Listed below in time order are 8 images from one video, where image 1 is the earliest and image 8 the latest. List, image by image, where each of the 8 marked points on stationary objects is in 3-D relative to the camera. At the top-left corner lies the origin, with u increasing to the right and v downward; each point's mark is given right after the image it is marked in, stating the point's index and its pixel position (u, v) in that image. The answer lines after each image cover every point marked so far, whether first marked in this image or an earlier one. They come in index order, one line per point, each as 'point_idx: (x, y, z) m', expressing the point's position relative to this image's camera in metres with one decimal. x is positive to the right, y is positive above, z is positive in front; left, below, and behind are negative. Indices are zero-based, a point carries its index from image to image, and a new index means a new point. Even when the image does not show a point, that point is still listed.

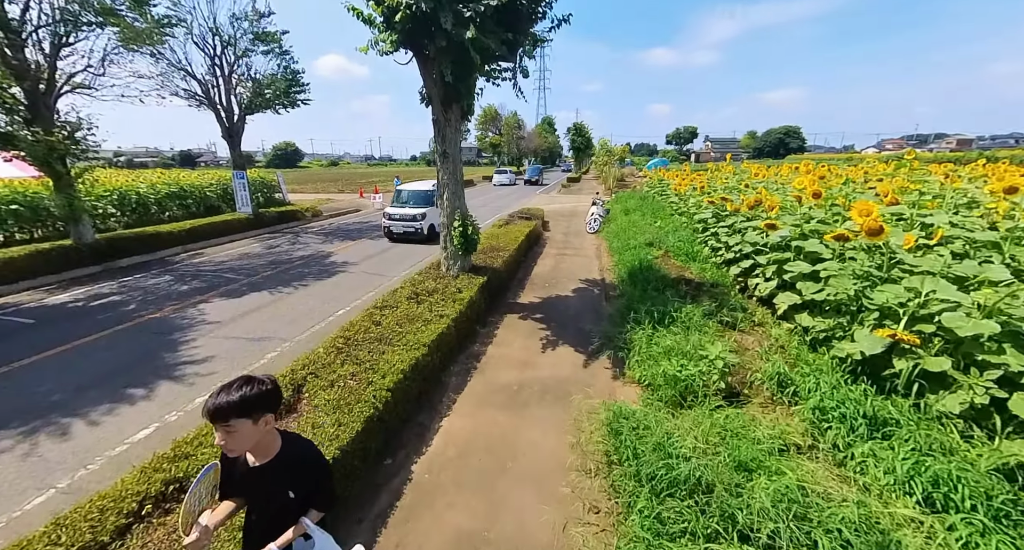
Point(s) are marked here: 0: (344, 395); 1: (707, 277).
0: (-1.2, -0.9, +2.9) m
1: (+2.9, -0.1, +6.2) m
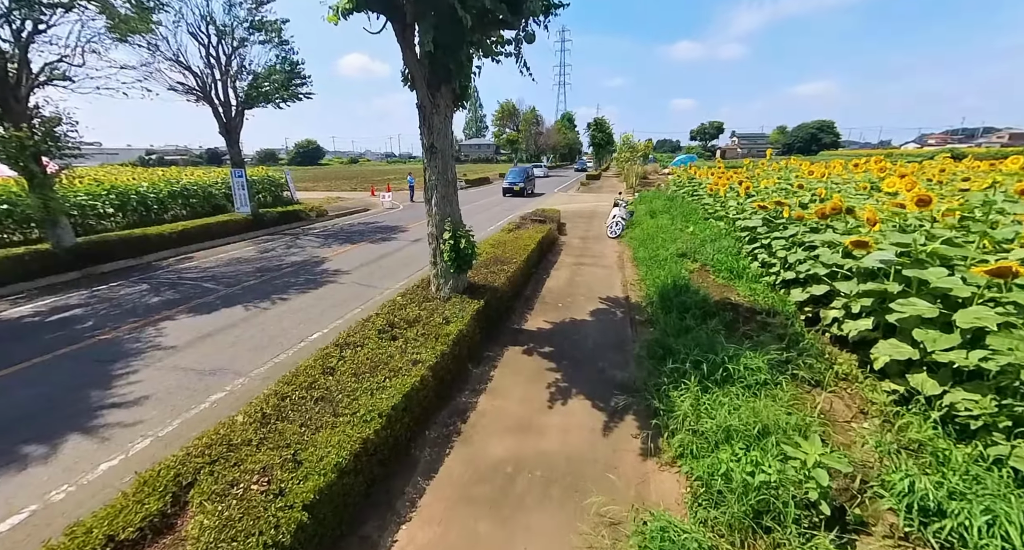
0: (-1.3, -1.1, +1.9) m
1: (+3.0, -0.4, +5.0) m
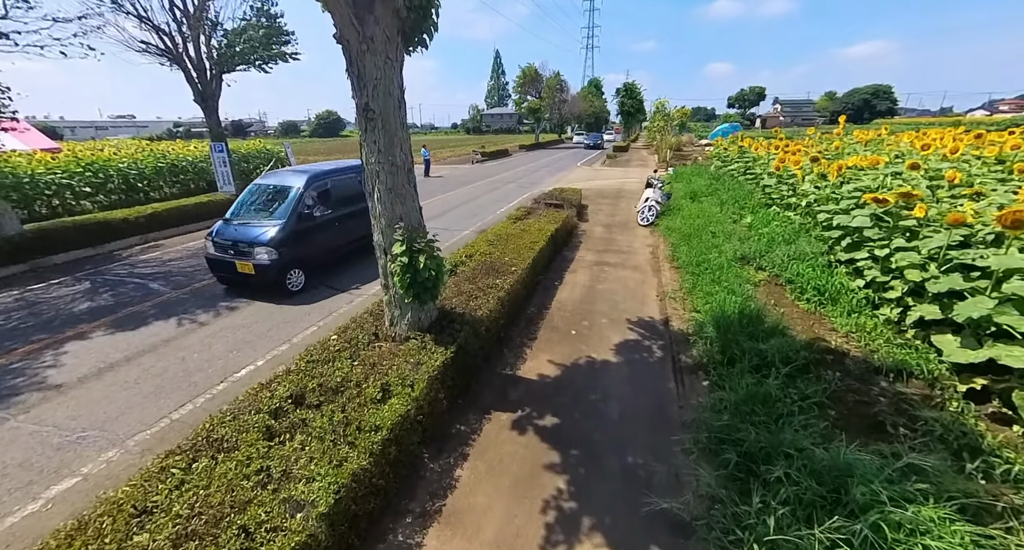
0: (-1.6, -1.5, +0.5) m
1: (+2.9, -0.7, +3.3) m
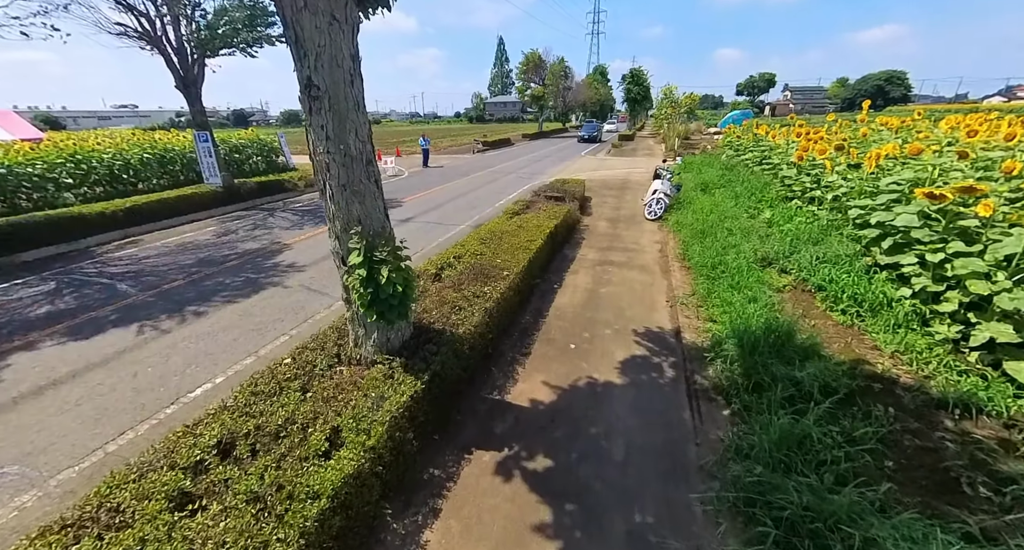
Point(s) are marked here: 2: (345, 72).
0: (-1.7, -1.7, +0.1) m
1: (+2.8, -0.7, +2.8) m
2: (-0.8, +1.0, +2.0) m
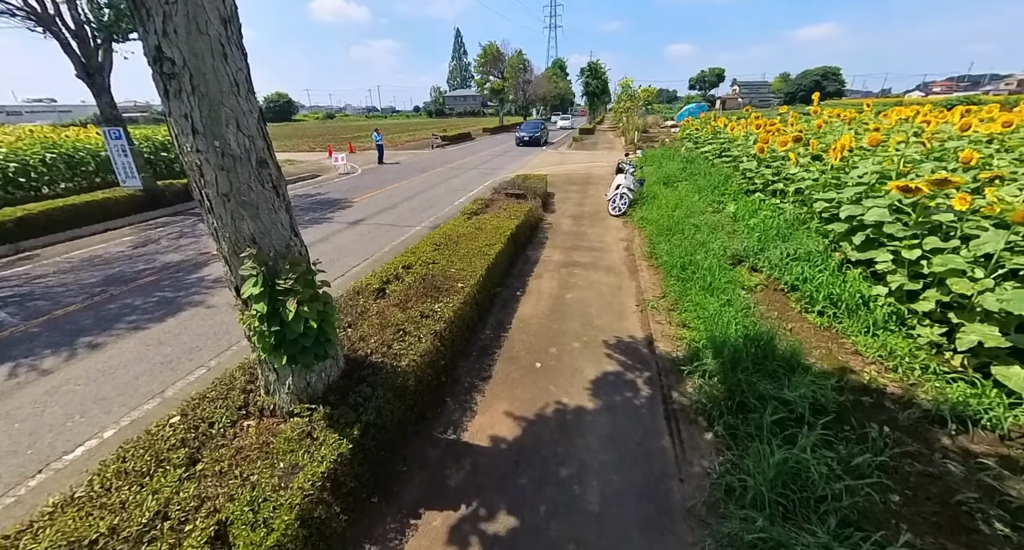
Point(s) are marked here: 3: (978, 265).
0: (-1.7, -1.9, -0.5) m
1: (+2.5, -0.7, +2.6) m
2: (-1.1, +0.8, +1.5) m
3: (+3.3, +0.1, +3.0) m
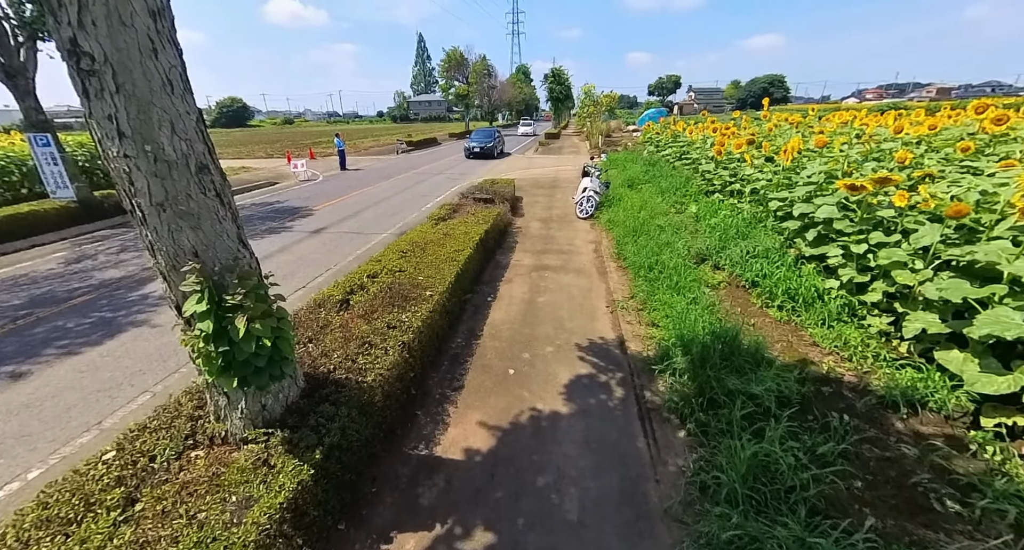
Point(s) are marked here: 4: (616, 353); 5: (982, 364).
0: (-1.6, -1.9, -0.7) m
1: (+2.4, -0.7, +2.7) m
2: (-1.2, +0.8, +1.3) m
3: (+3.1, +0.1, +3.1) m
4: (+0.9, -0.7, +3.6) m
5: (+2.7, -0.5, +2.3) m
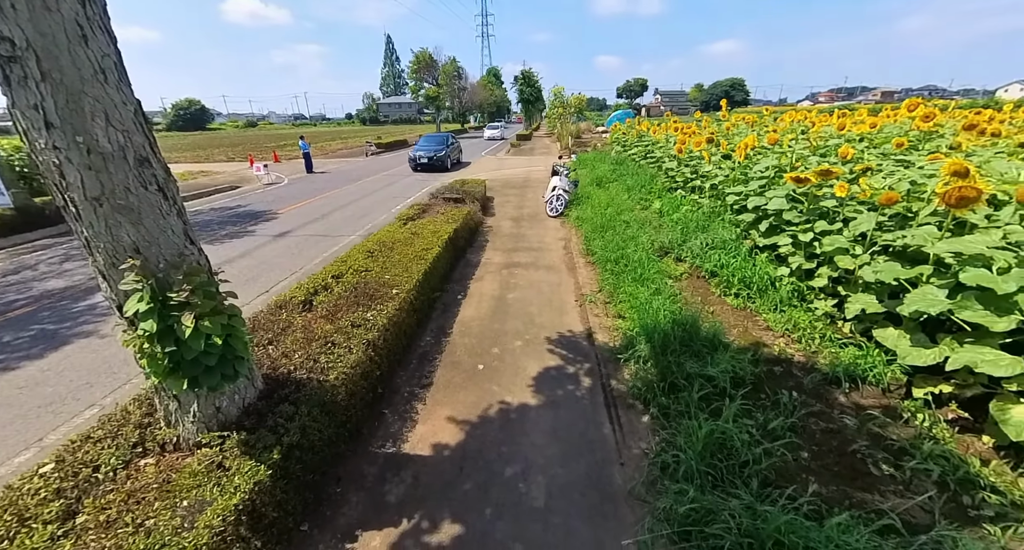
0: (-1.6, -1.9, -0.8) m
1: (+2.1, -0.6, +2.8) m
2: (-1.4, +0.8, +1.3) m
3: (+2.8, +0.3, +3.3) m
4: (+0.6, -0.6, +3.7) m
5: (+2.4, -0.4, +2.5) m
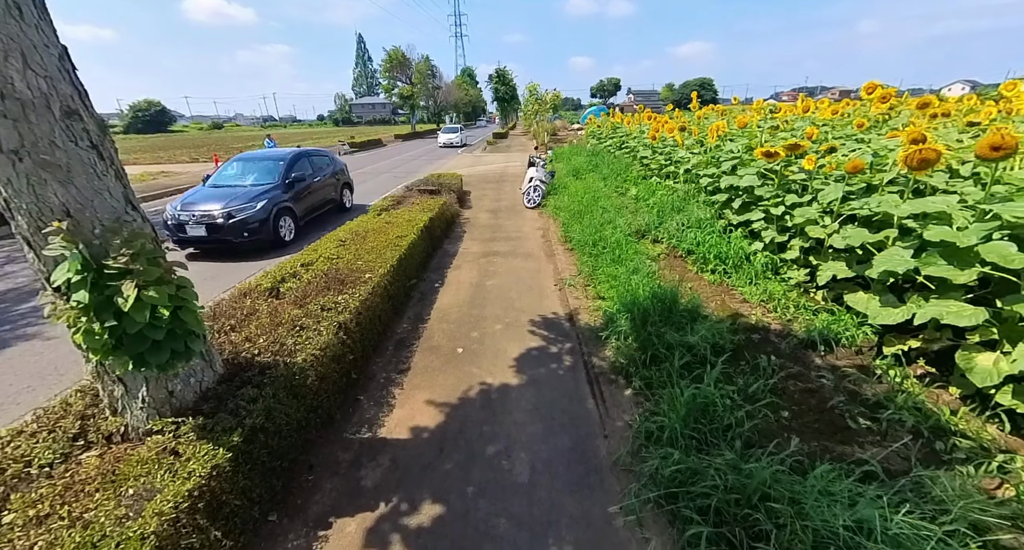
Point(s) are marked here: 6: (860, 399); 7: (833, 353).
0: (-1.5, -1.8, -0.9) m
1: (+2.0, -0.4, +2.8) m
2: (-1.5, +0.9, +1.1) m
3: (+2.6, +0.5, +3.4) m
4: (+0.5, -0.5, +3.6) m
5: (+2.3, -0.2, +2.5) m
6: (+1.9, -0.7, +2.2) m
7: (+2.0, -0.5, +2.6) m
